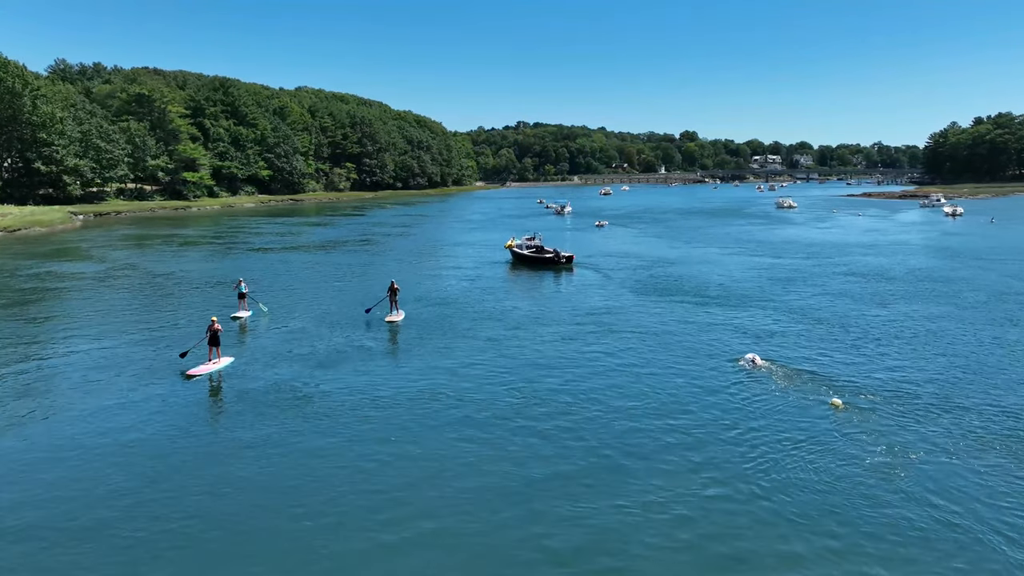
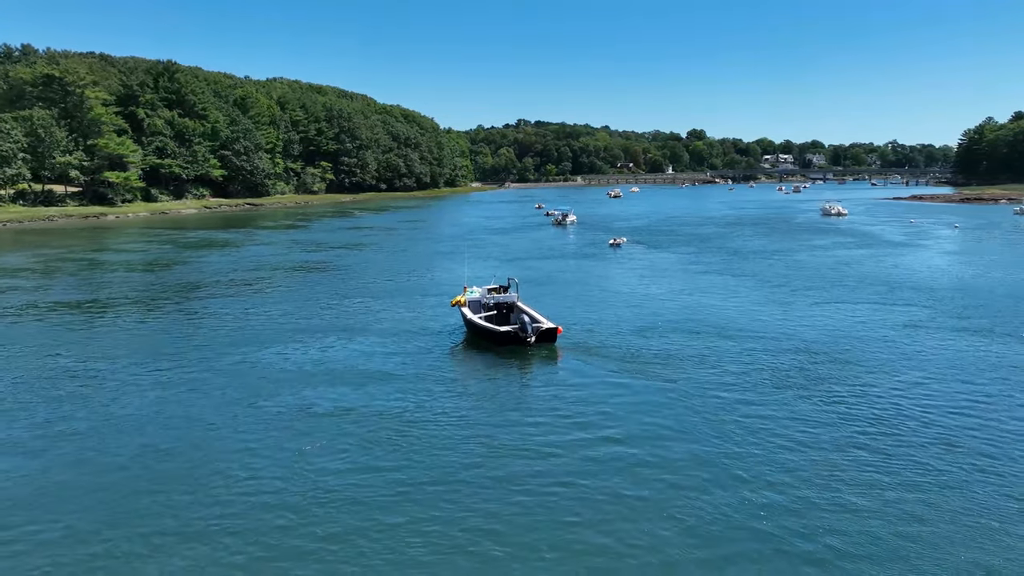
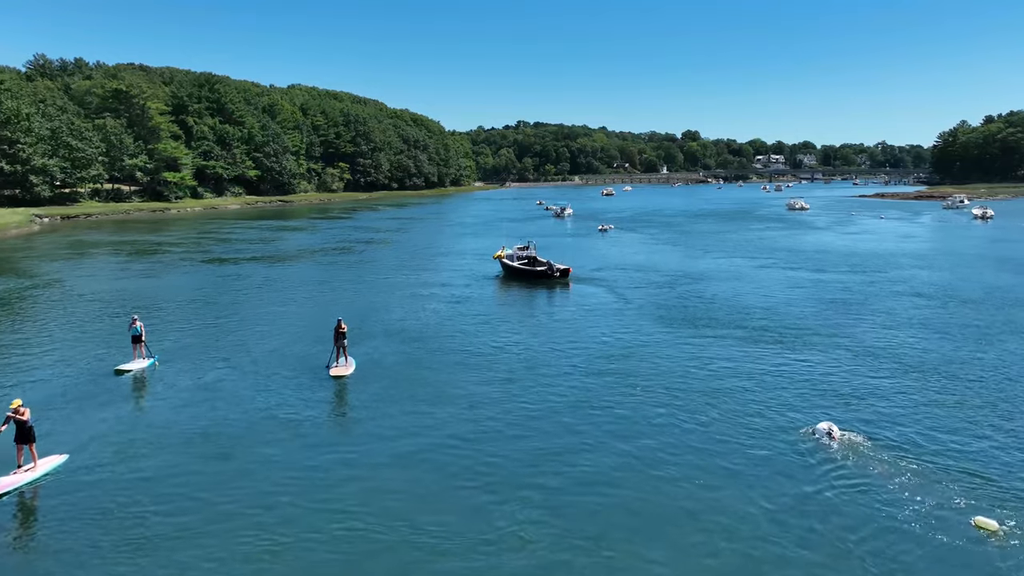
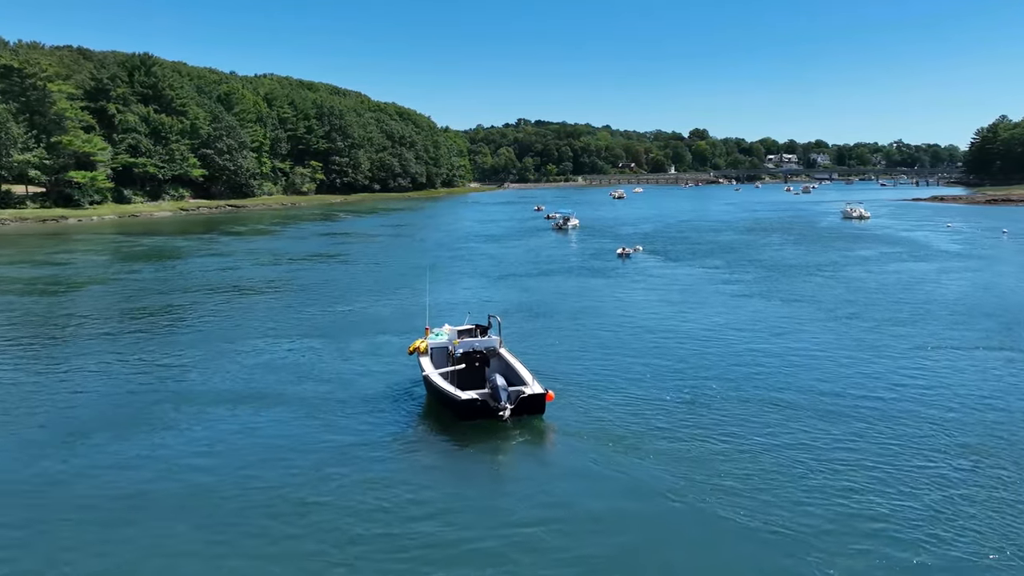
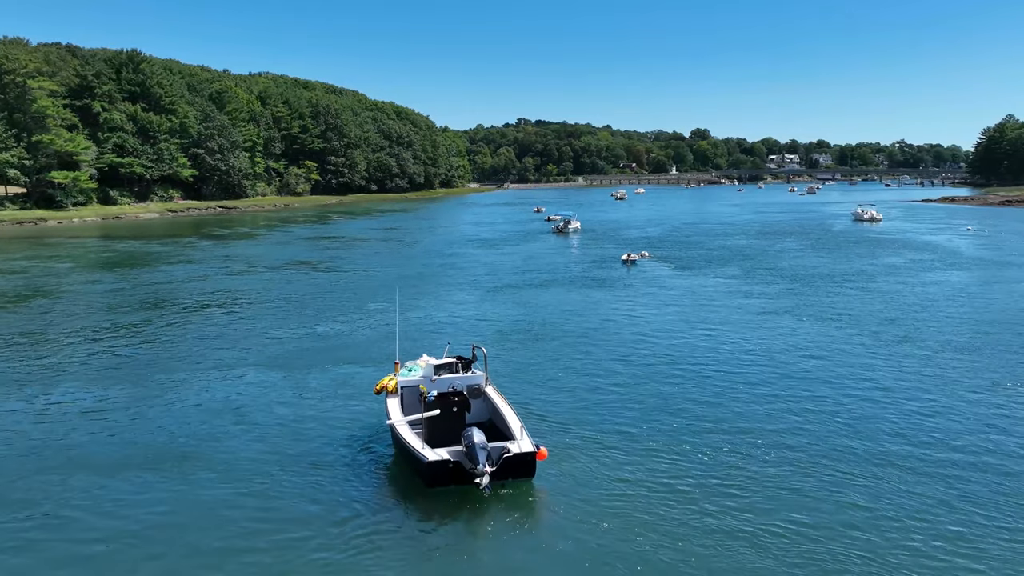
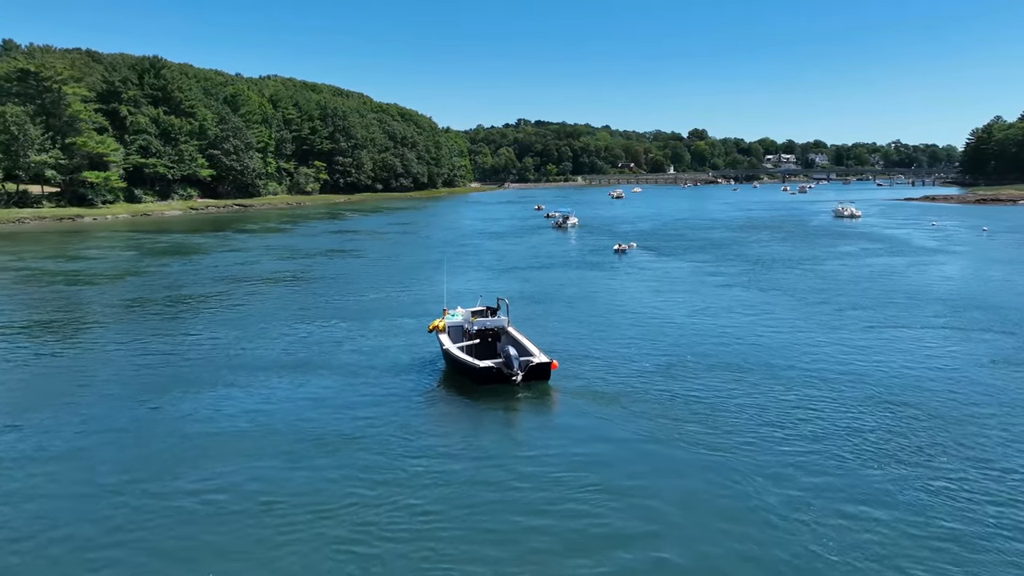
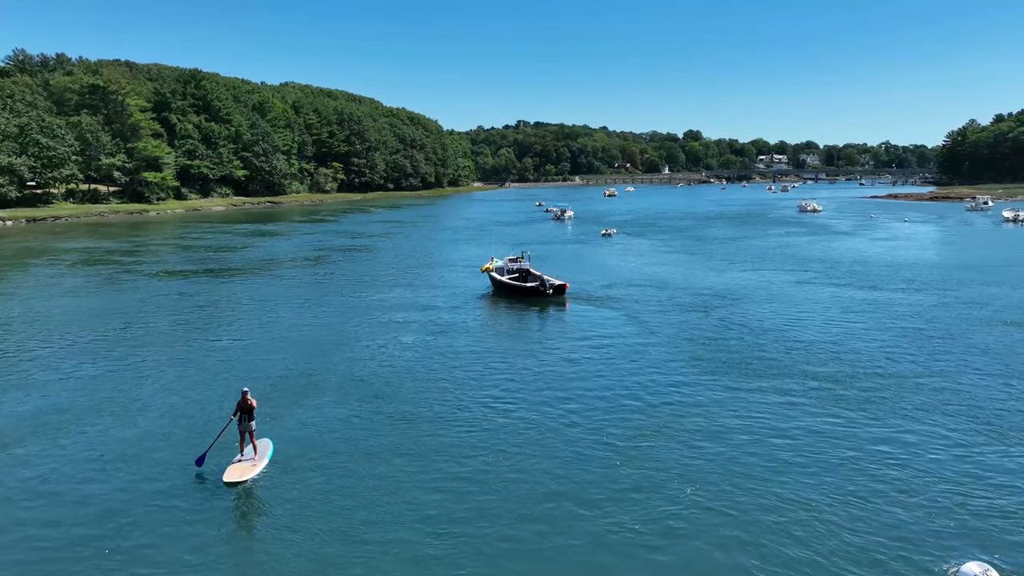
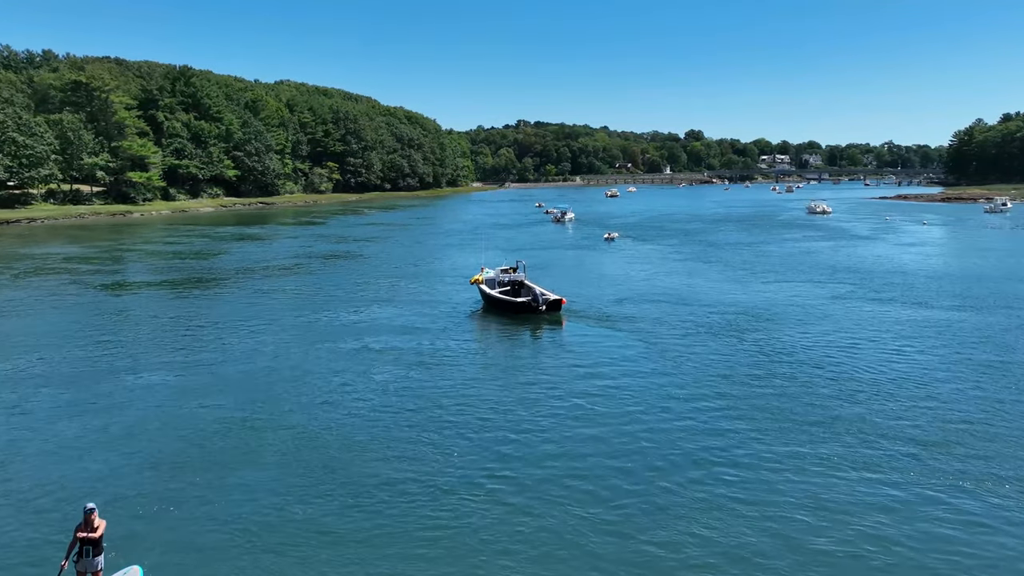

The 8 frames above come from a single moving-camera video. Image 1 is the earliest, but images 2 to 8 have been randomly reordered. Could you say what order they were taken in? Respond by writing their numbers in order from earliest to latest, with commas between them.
3, 7, 8, 2, 6, 4, 5
